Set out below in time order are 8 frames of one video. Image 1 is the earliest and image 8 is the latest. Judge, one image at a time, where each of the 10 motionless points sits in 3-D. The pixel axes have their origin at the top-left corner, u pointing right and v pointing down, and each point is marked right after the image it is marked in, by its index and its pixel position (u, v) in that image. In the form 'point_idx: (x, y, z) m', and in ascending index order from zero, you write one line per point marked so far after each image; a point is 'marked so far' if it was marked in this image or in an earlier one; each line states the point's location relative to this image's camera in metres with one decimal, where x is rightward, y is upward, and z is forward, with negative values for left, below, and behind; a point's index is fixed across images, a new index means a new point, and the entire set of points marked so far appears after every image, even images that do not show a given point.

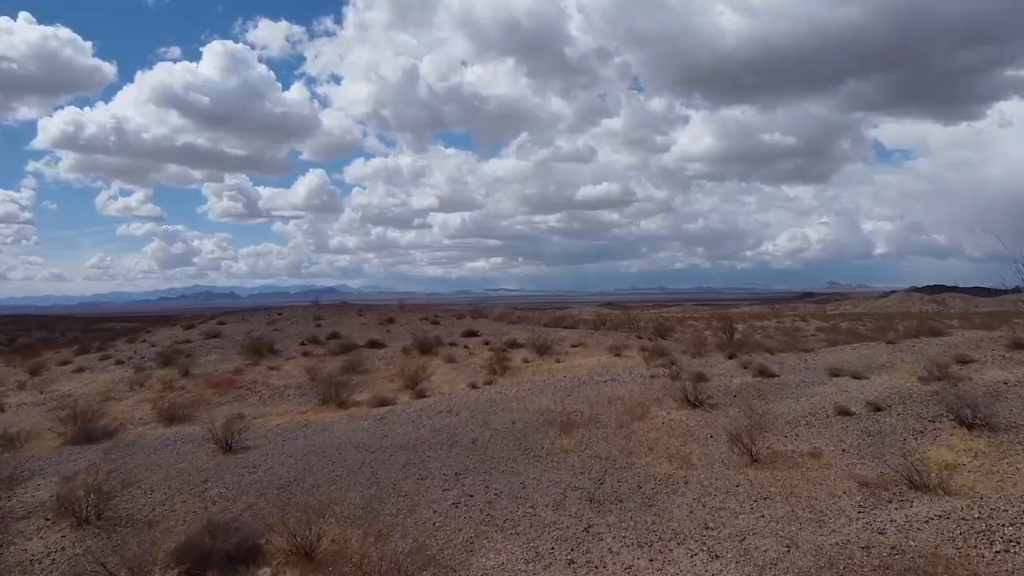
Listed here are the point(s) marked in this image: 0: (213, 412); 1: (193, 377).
0: (-3.0, -1.2, +11.2) m
1: (-3.8, -1.1, +13.5) m
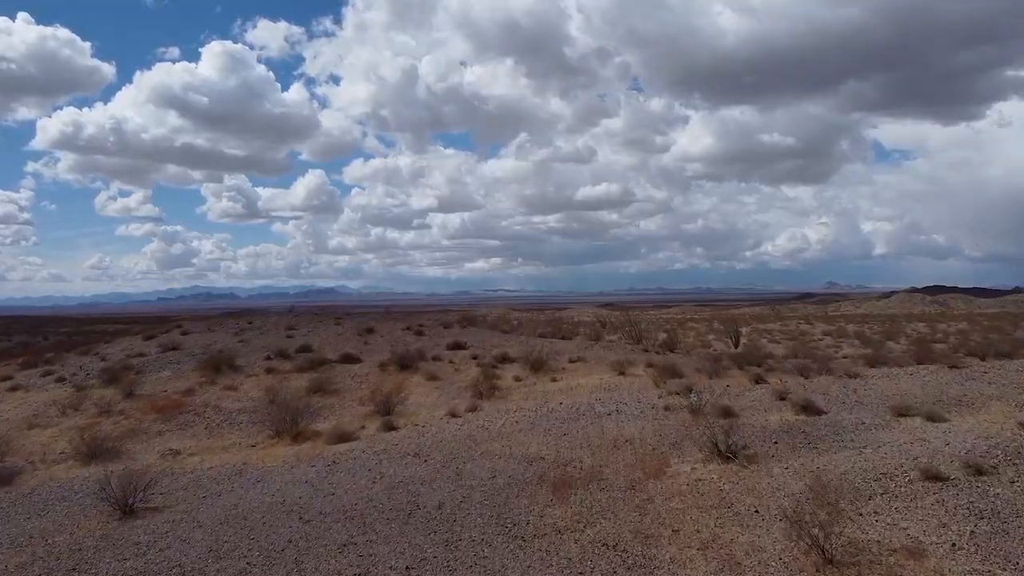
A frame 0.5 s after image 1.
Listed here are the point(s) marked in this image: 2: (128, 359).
0: (-3.1, -1.3, +9.5) m
1: (-4.0, -1.2, +11.8) m
2: (-4.9, -0.9, +14.3) m
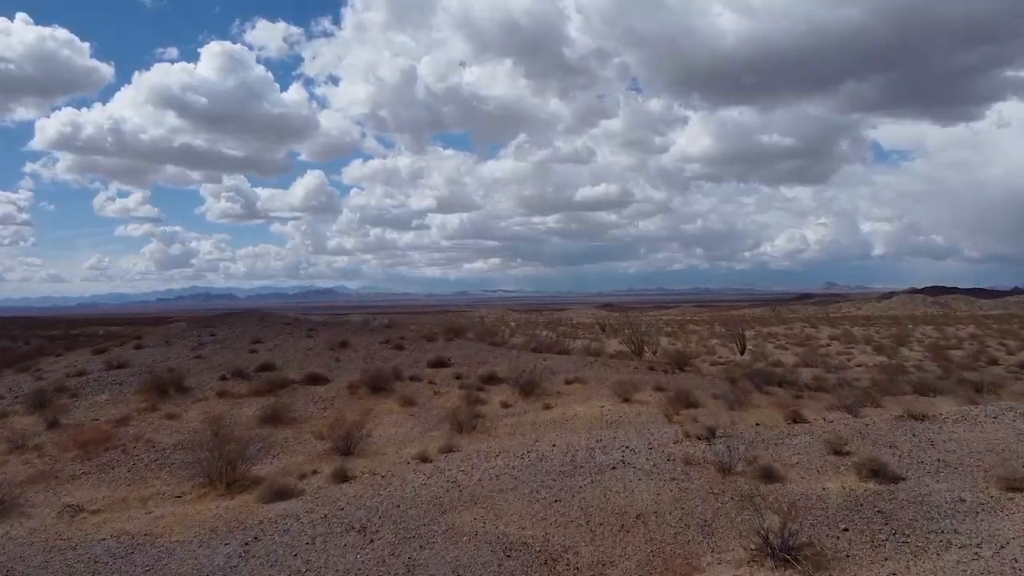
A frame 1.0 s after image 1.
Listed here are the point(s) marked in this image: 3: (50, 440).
0: (-3.2, -1.4, +7.9) m
1: (-4.1, -1.3, +10.1) m
2: (-5.0, -1.0, +12.7) m
3: (-4.0, -1.3, +9.8) m
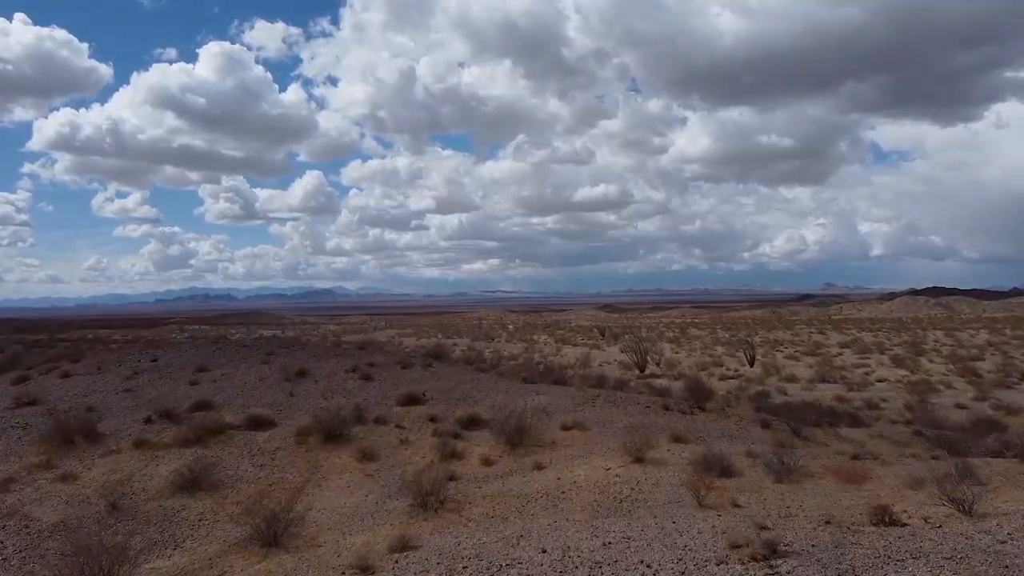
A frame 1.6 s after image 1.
0: (-3.4, -1.7, +5.7) m
1: (-4.2, -1.5, +8.0) m
2: (-5.2, -1.2, +10.5) m
3: (-4.2, -1.5, +7.7) m
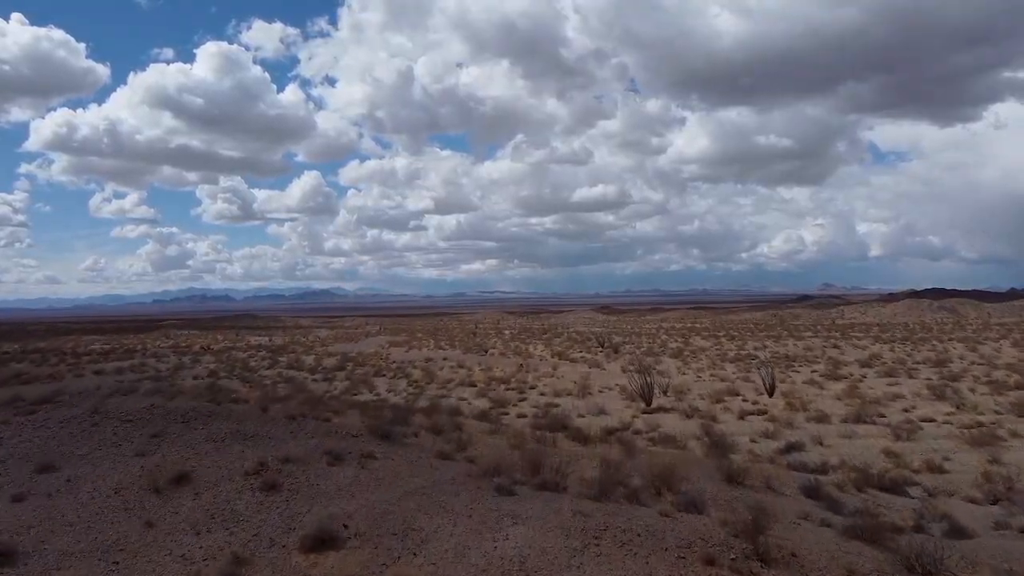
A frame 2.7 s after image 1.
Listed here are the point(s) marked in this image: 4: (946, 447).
0: (-3.6, -2.2, +2.0) m
1: (-4.4, -2.0, +4.3) m
2: (-5.4, -1.8, +6.8) m
3: (-4.4, -2.1, +3.9) m
4: (+7.5, -2.7, +19.3) m
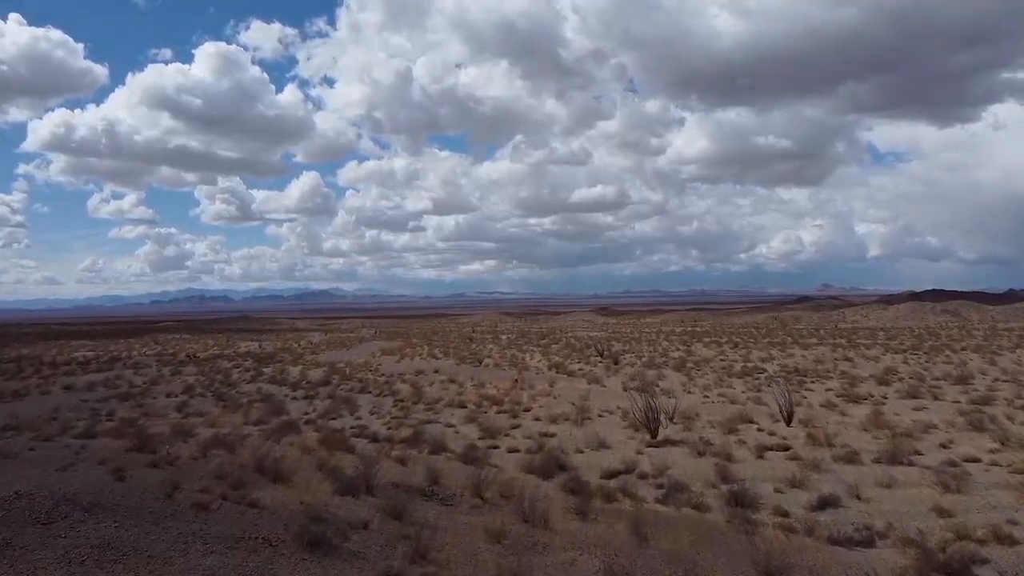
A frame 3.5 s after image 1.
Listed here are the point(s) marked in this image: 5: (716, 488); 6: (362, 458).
0: (-3.8, -2.6, -0.8) m
1: (-4.6, -2.4, +1.5) m
2: (-5.6, -2.2, +4.0) m
3: (-4.6, -2.5, +1.1) m
4: (+7.3, -3.1, +16.5) m
5: (+3.3, -3.2, +18.2) m
6: (-2.4, -2.8, +18.4) m
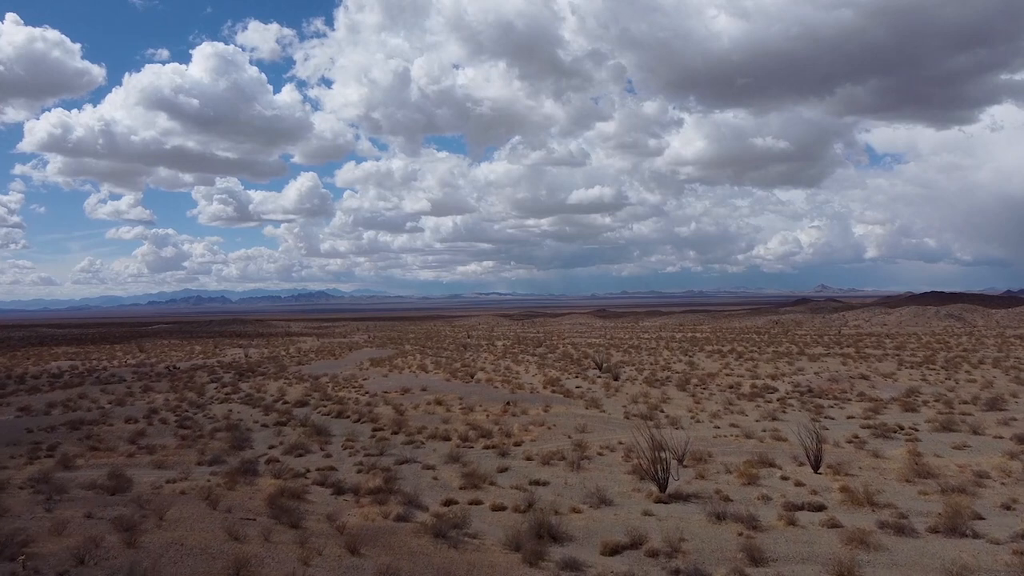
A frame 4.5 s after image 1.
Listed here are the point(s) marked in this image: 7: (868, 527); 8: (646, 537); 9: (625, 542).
0: (-4.0, -3.1, -4.4) m
1: (-4.9, -2.9, -2.1) m
2: (-5.8, -2.7, +0.4) m
3: (-4.8, -3.0, -2.5) m
4: (+7.0, -3.7, +13.0) m
5: (+3.0, -3.8, +14.6) m
6: (-2.7, -3.3, +14.8) m
7: (+5.6, -3.8, +17.8) m
8: (+2.0, -3.8, +17.1) m
9: (+1.7, -3.8, +17.0) m
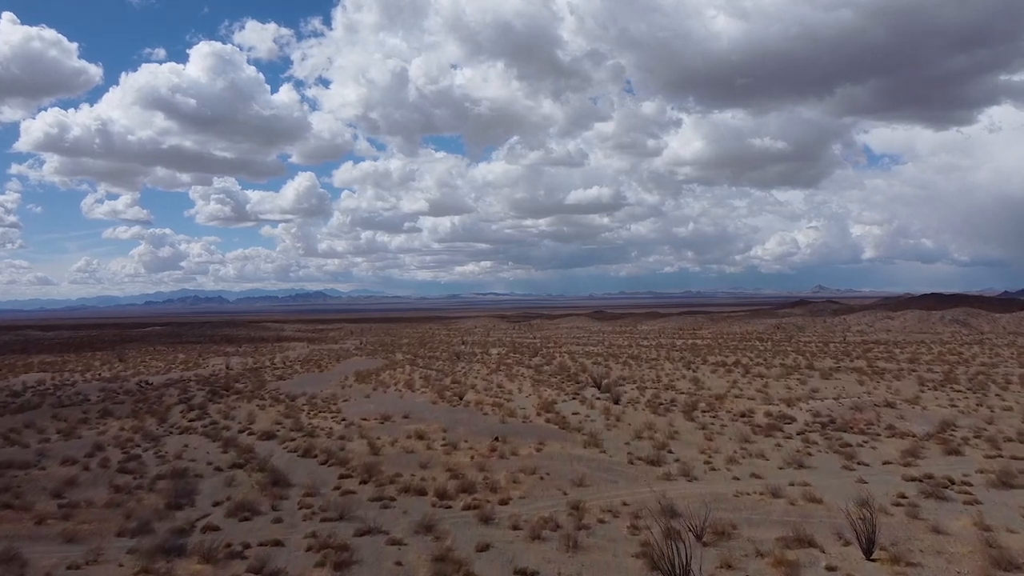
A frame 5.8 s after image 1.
0: (-4.3, -3.8, -9.0) m
1: (-5.1, -3.7, -6.7) m
2: (-6.1, -3.4, -4.2) m
3: (-5.1, -3.7, -7.1) m
4: (+6.7, -4.4, +8.4) m
5: (+2.7, -4.5, +10.1) m
6: (-3.0, -4.0, +10.2) m
7: (+5.3, -4.5, +13.2) m
8: (+1.7, -4.5, +12.5) m
9: (+1.4, -4.6, +12.4) m
